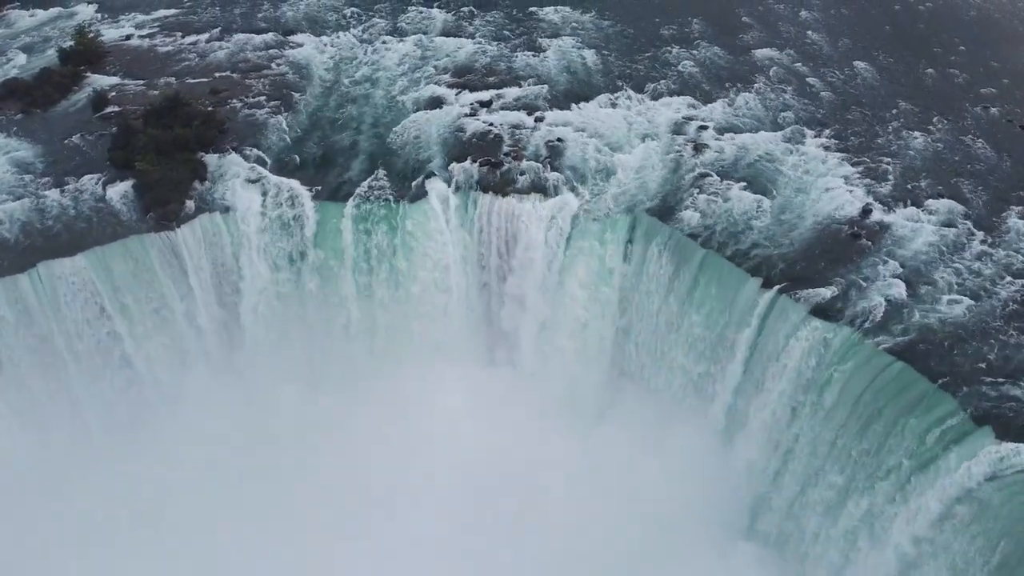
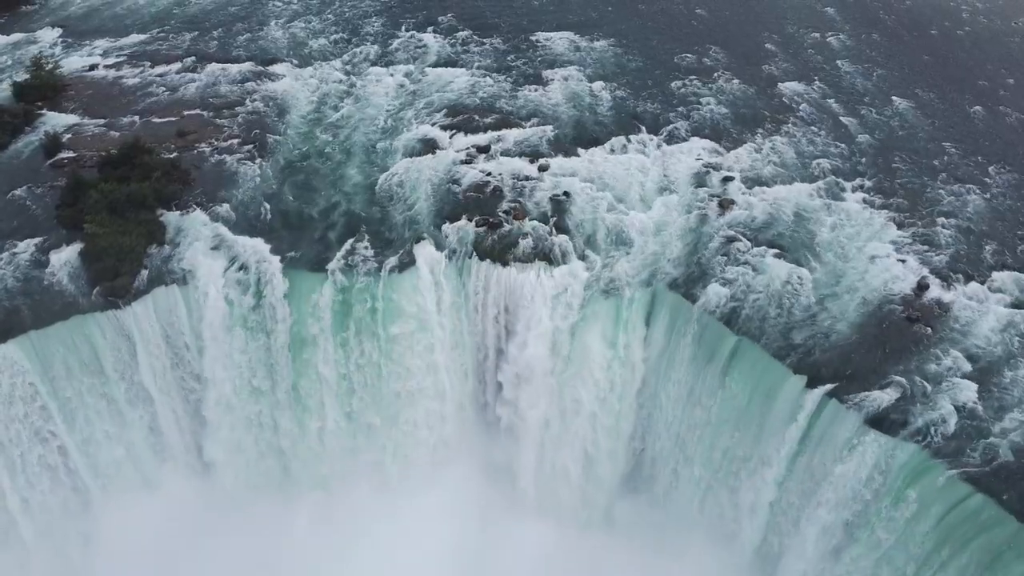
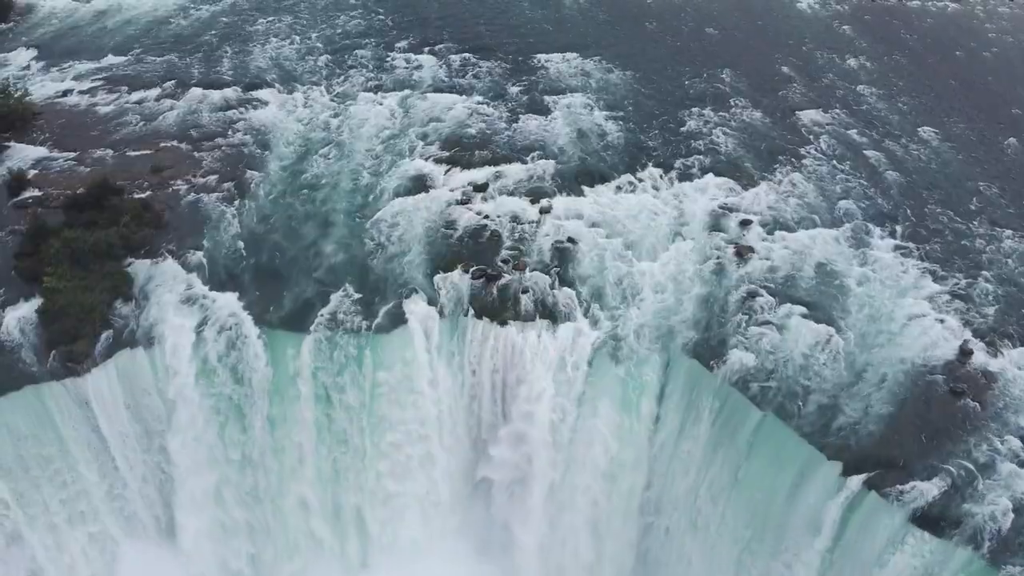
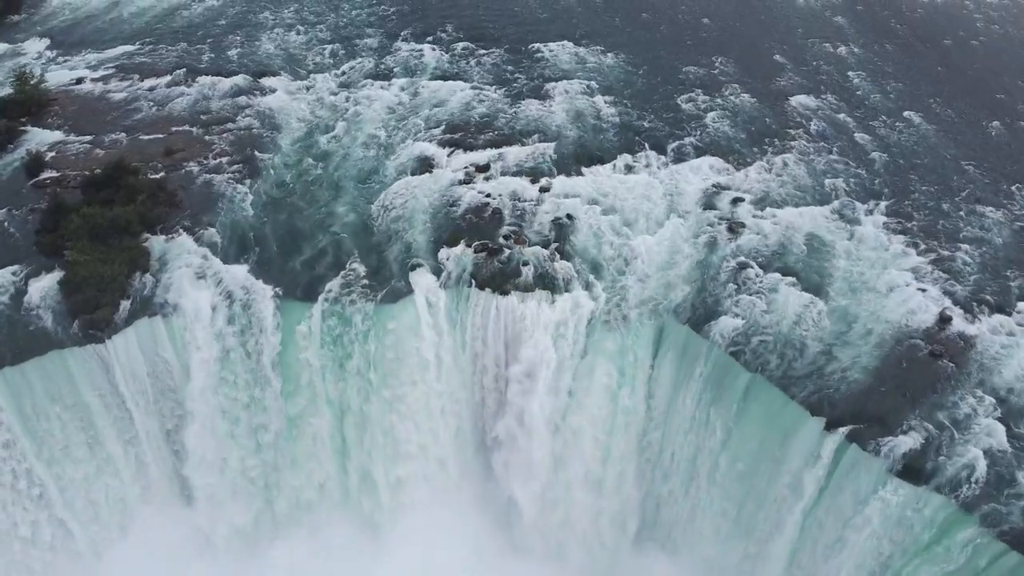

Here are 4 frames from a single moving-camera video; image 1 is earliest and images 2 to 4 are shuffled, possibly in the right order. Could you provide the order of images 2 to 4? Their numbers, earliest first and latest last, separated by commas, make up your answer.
2, 4, 3
